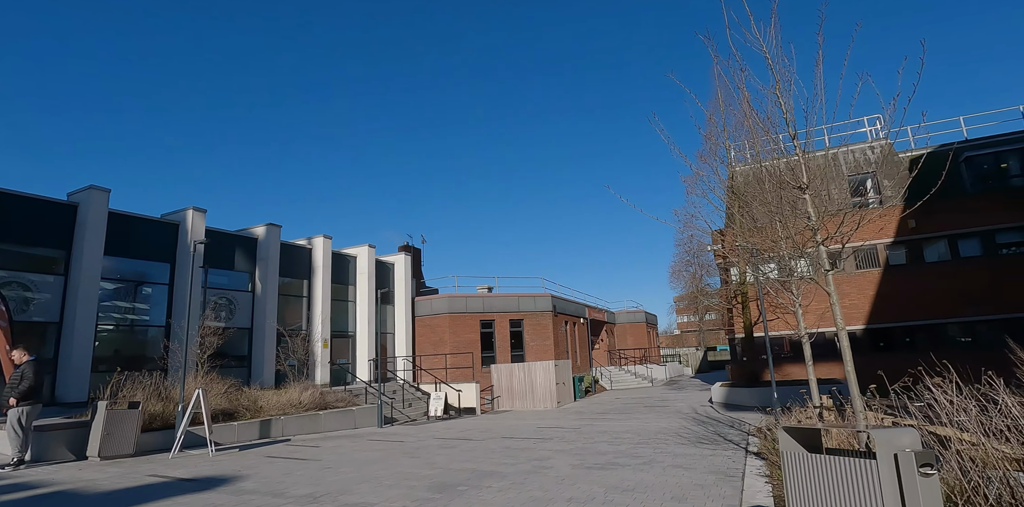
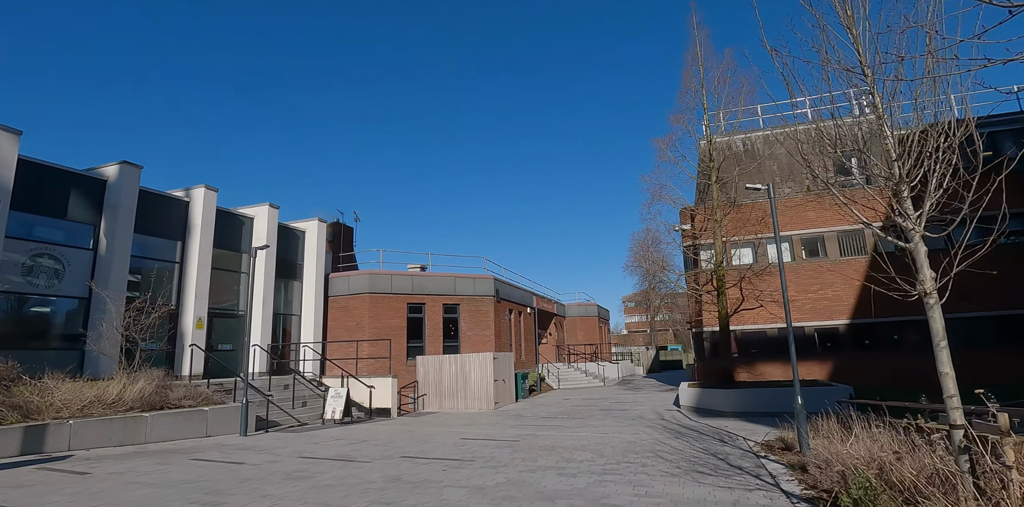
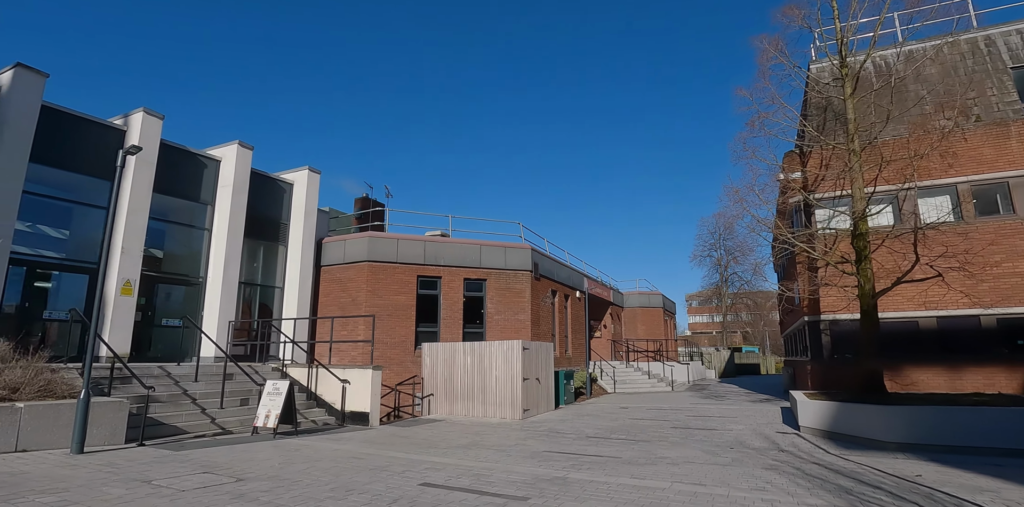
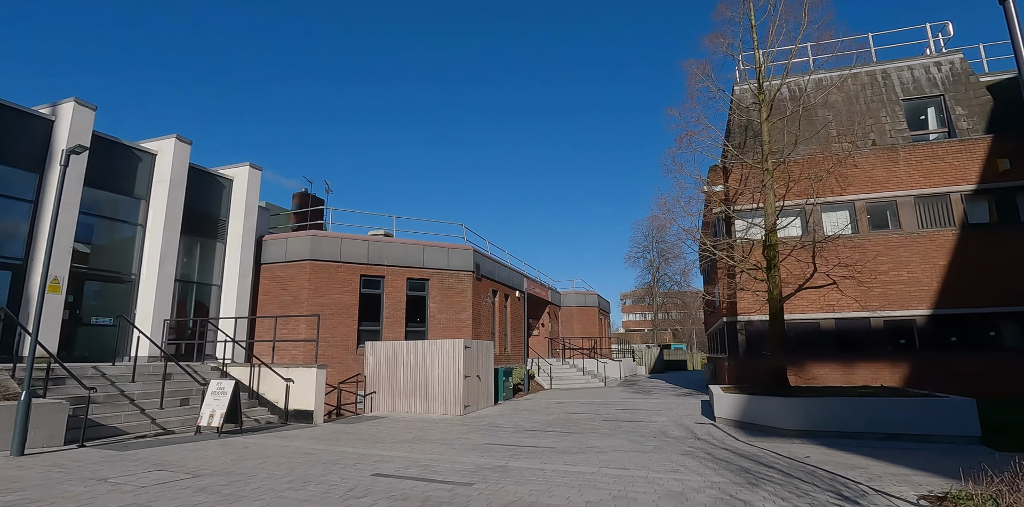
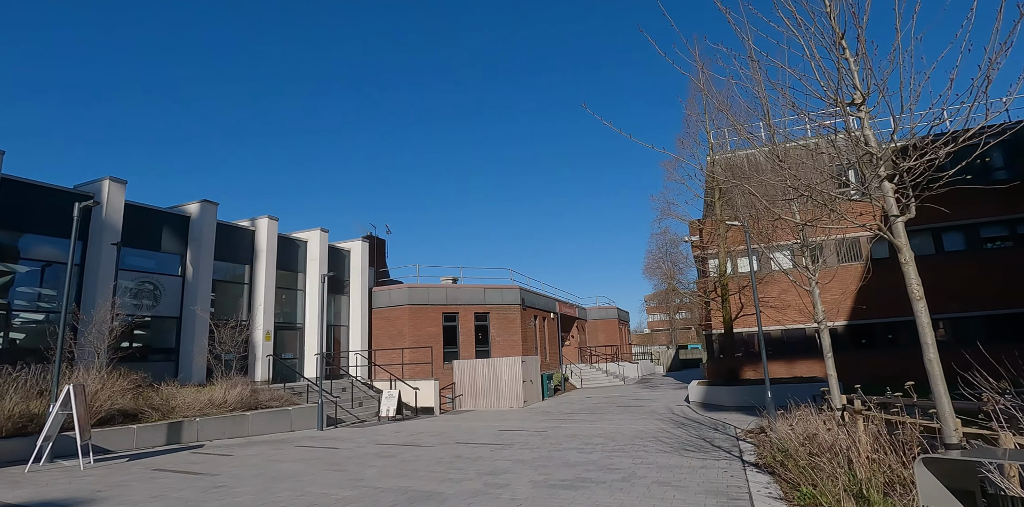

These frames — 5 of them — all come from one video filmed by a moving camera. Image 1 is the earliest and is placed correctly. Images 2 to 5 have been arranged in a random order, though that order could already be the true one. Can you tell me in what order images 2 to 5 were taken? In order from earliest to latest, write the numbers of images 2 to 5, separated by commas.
5, 2, 4, 3
